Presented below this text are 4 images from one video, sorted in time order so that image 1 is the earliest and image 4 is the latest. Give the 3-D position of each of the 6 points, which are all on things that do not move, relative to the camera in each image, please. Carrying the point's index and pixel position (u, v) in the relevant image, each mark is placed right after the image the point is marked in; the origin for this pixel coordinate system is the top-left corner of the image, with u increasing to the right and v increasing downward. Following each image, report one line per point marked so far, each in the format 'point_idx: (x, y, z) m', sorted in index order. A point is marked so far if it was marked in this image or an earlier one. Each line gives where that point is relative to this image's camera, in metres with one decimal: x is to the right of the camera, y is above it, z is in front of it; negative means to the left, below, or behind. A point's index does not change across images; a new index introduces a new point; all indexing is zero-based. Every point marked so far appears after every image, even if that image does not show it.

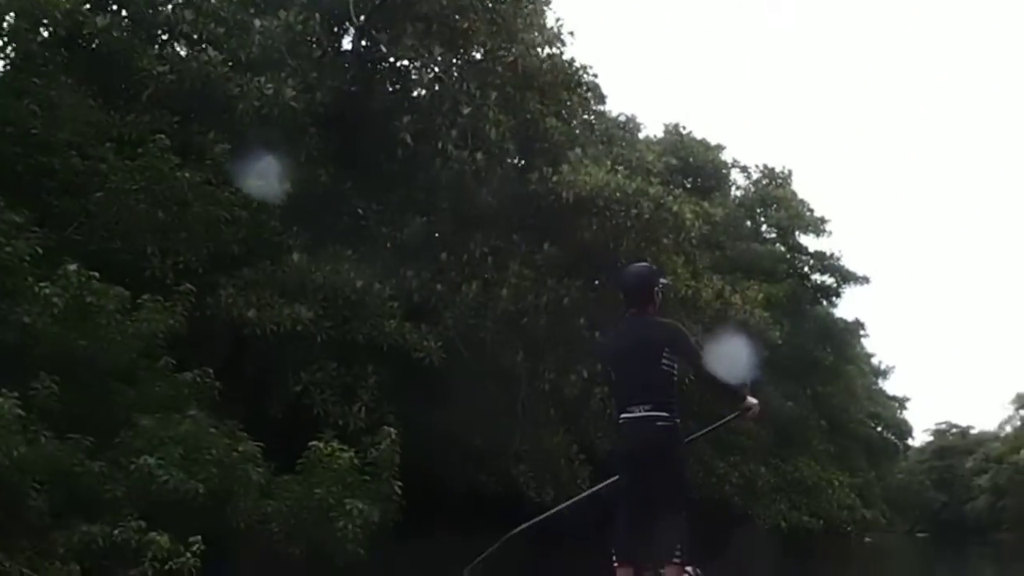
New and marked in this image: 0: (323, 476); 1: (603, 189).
0: (-1.2, -1.2, +7.4) m
1: (+0.8, +0.9, +10.5) m
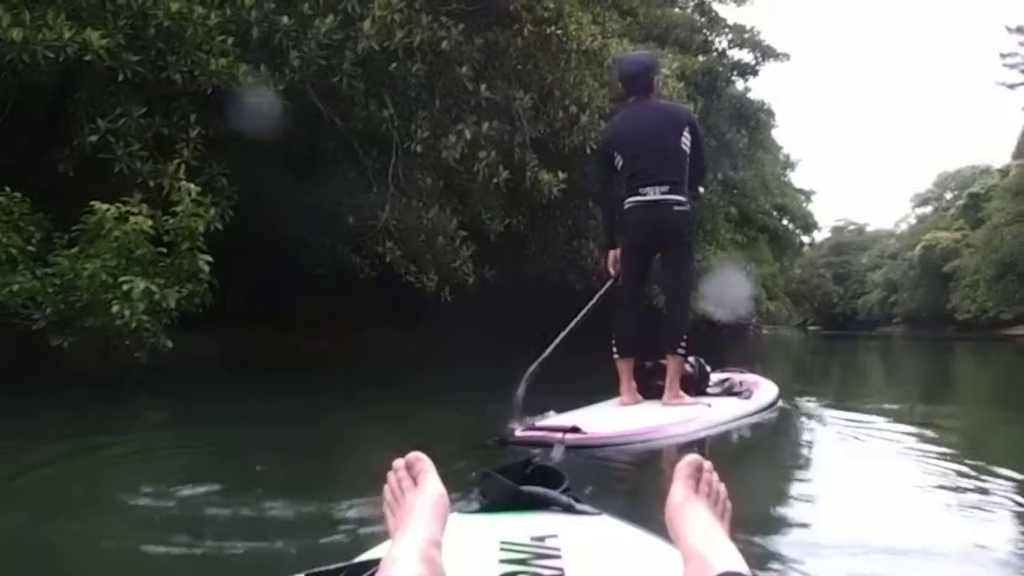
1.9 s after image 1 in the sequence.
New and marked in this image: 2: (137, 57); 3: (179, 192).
0: (-2.0, +0.2, +5.6) m
1: (-0.1, +2.8, +8.4) m
2: (-2.3, +1.4, +7.2) m
3: (-1.7, +0.5, +5.9) m
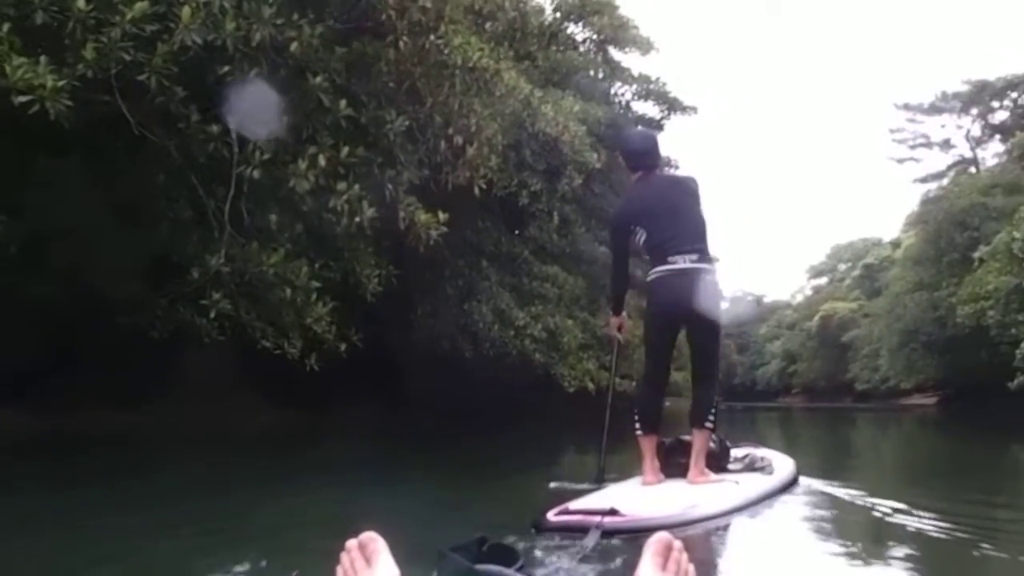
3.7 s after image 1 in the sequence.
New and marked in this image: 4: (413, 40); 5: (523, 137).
0: (-2.5, 0.0, +3.6) m
1: (-0.9, +2.4, +6.7) m
2: (-3.0, +1.2, +5.3) m
3: (-2.2, +0.3, +4.0) m
4: (-0.7, +1.7, +8.1) m
5: (+0.1, +1.7, +13.3) m
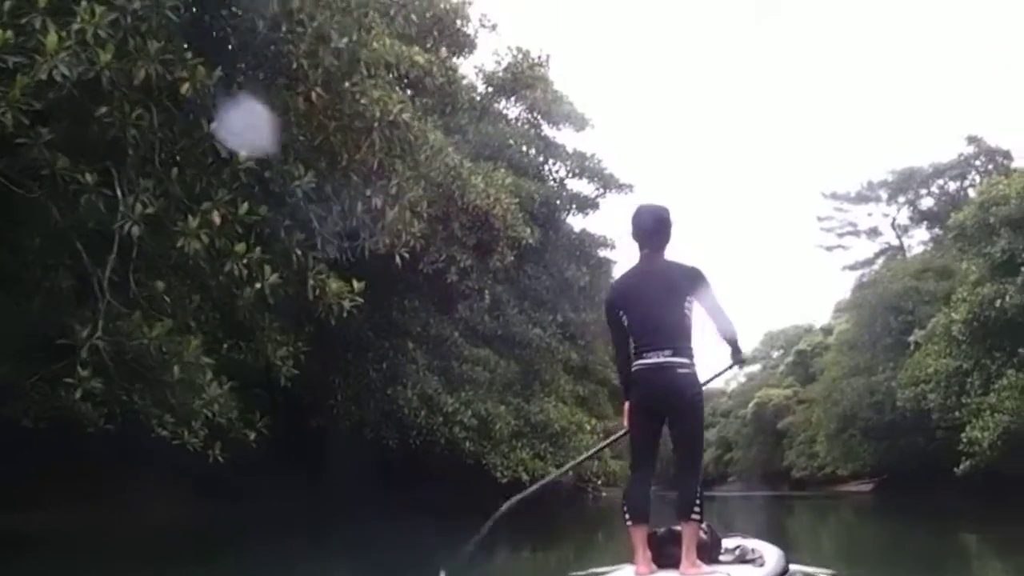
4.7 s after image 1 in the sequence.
0: (-2.7, -0.1, +2.5) m
1: (-1.3, +2.0, +6.0) m
2: (-3.3, +0.9, +4.3) m
3: (-2.5, +0.1, +3.0) m
4: (-1.2, +1.2, +7.3) m
5: (-0.6, +0.8, +12.5) m
